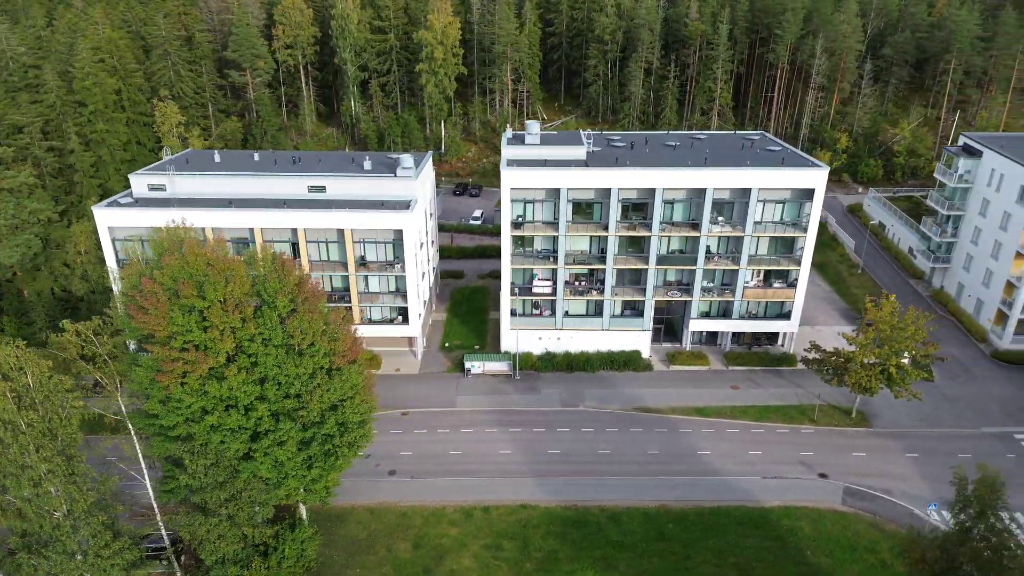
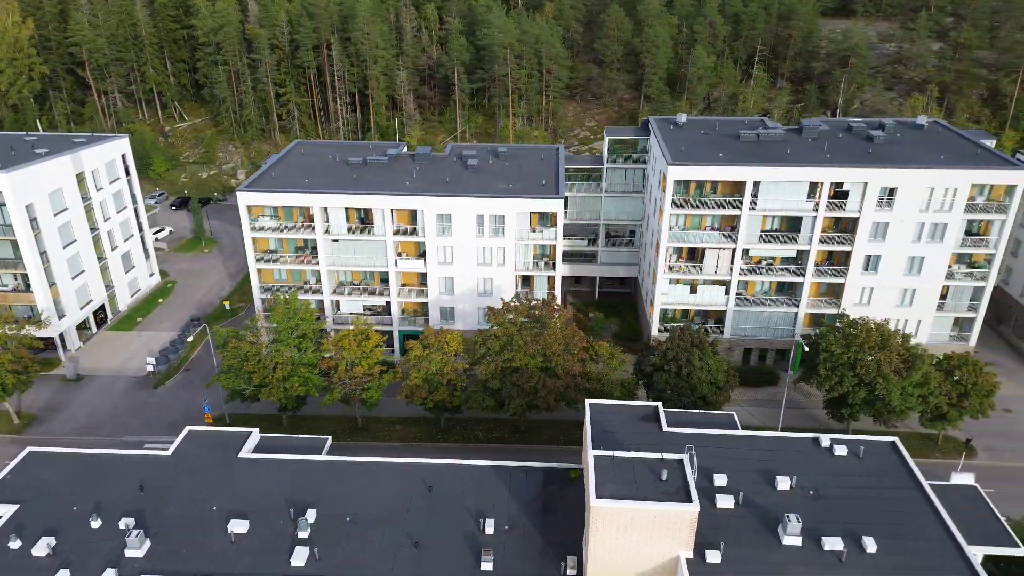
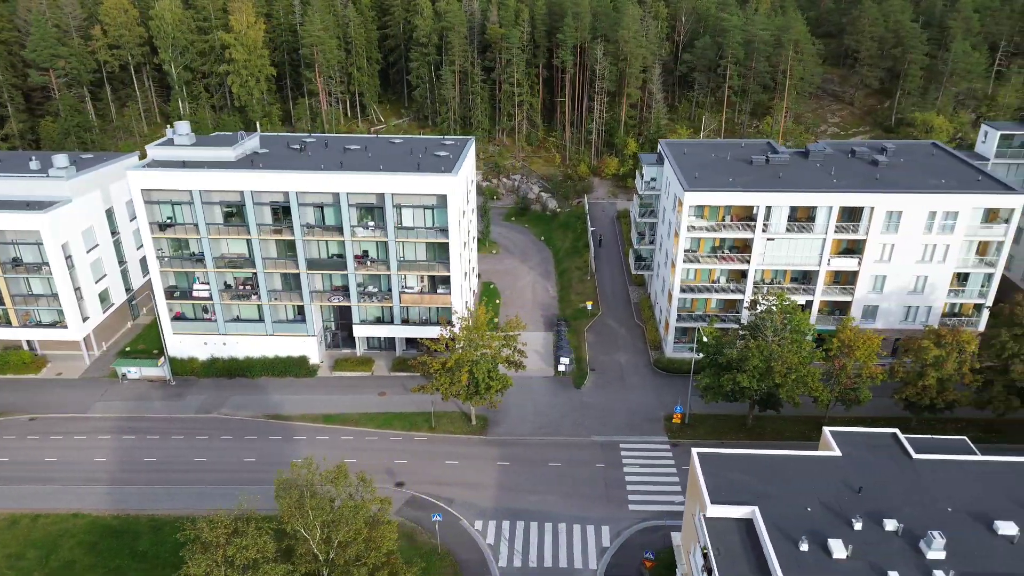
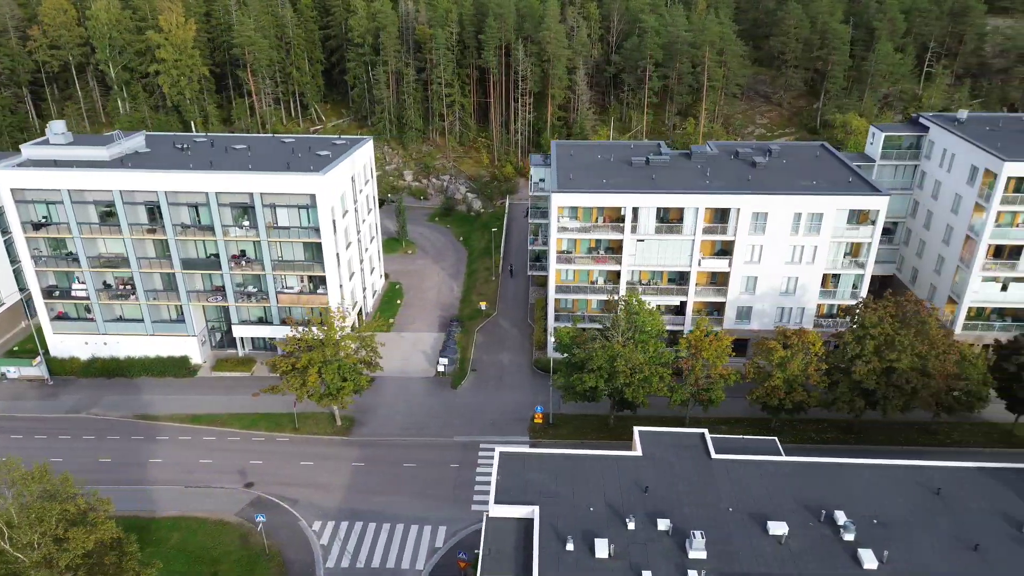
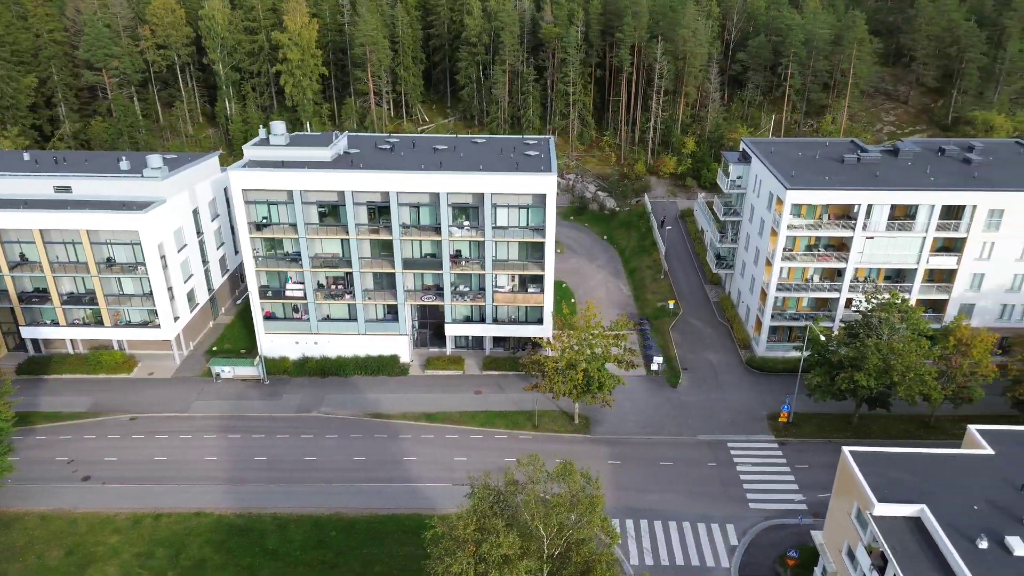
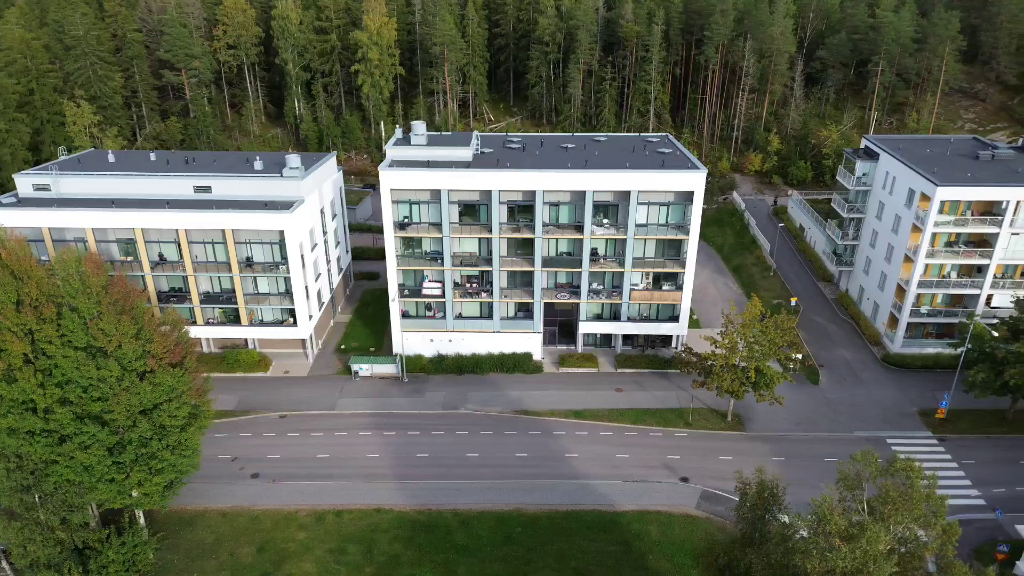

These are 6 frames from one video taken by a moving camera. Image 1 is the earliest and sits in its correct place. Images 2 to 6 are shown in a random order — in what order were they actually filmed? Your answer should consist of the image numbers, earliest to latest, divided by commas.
6, 5, 3, 4, 2
